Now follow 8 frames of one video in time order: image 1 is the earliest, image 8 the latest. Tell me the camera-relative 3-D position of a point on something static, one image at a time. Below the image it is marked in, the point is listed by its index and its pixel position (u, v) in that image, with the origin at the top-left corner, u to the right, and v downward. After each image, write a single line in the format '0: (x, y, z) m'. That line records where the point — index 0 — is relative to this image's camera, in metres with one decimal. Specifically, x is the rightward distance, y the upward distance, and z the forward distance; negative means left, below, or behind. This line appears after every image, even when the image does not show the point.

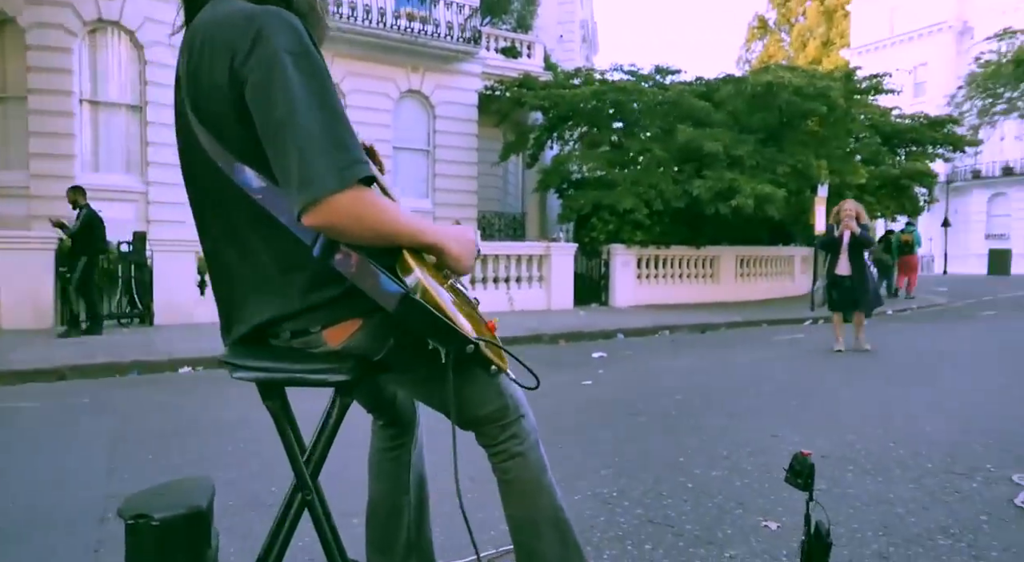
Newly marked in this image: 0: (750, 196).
0: (+4.8, +1.6, +12.9) m
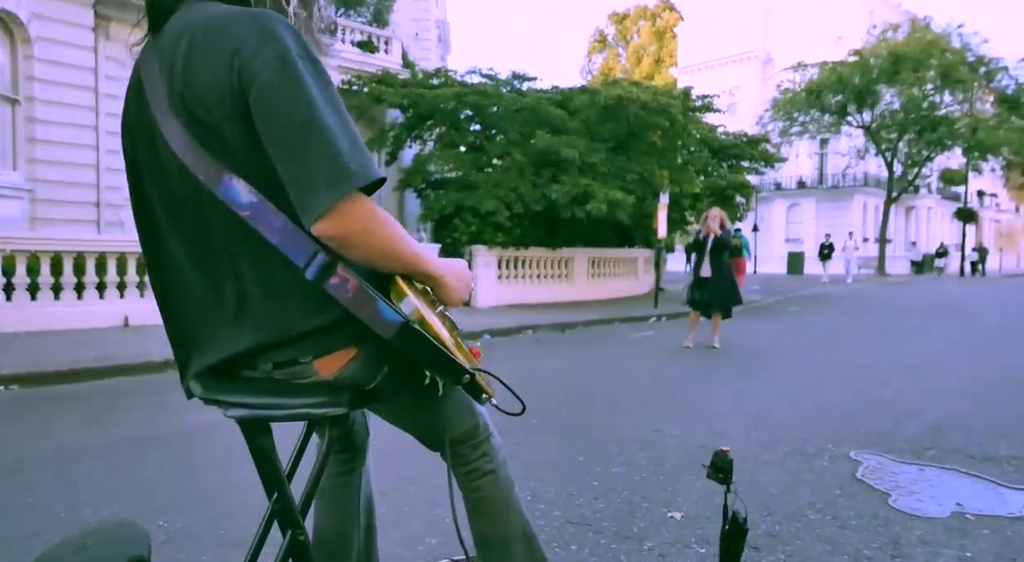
0: (+2.0, +1.6, +13.7) m
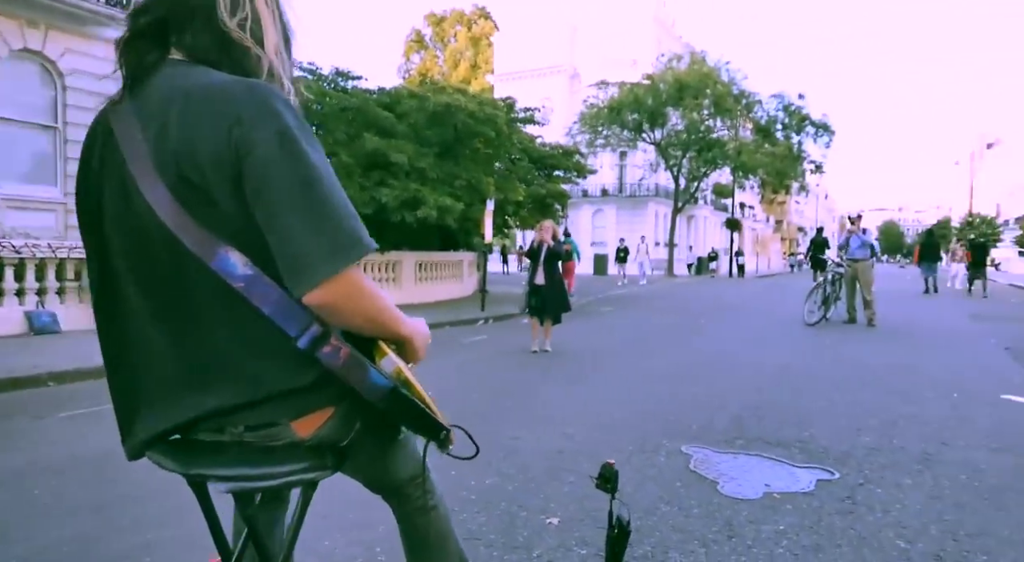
0: (-1.6, +1.5, +13.9) m
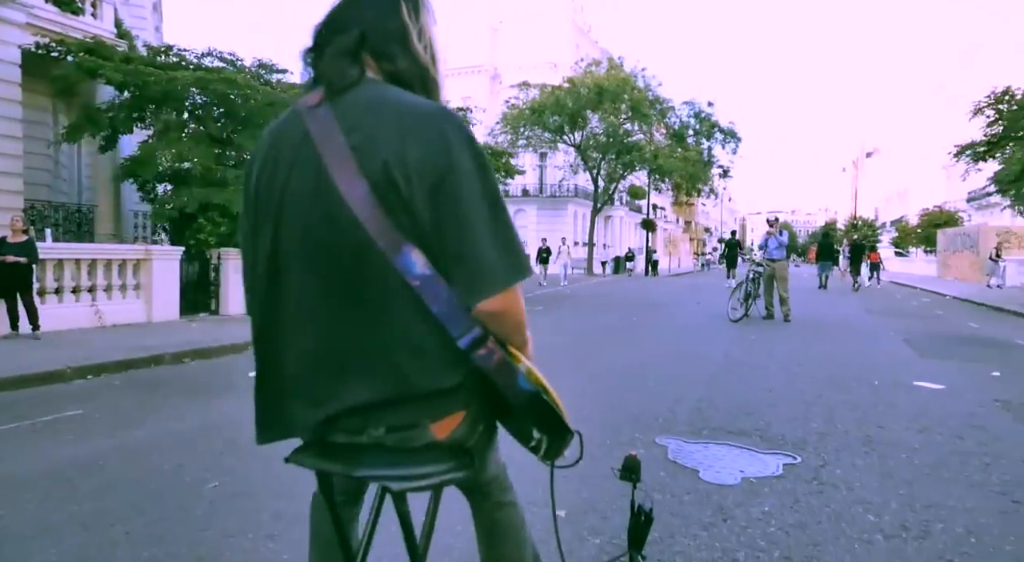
0: (-2.9, +1.5, +13.7) m
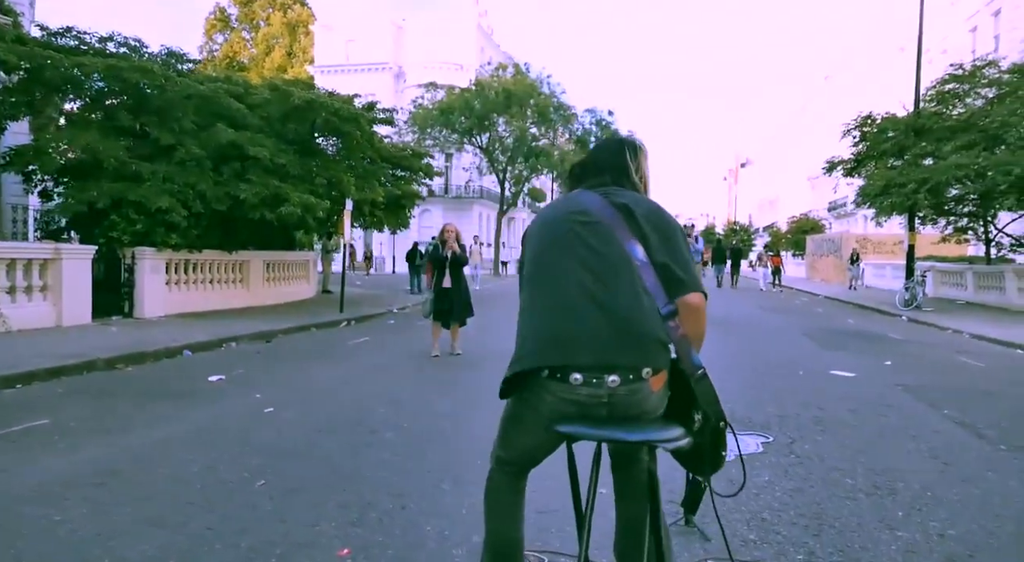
0: (-4.3, +1.5, +13.5) m
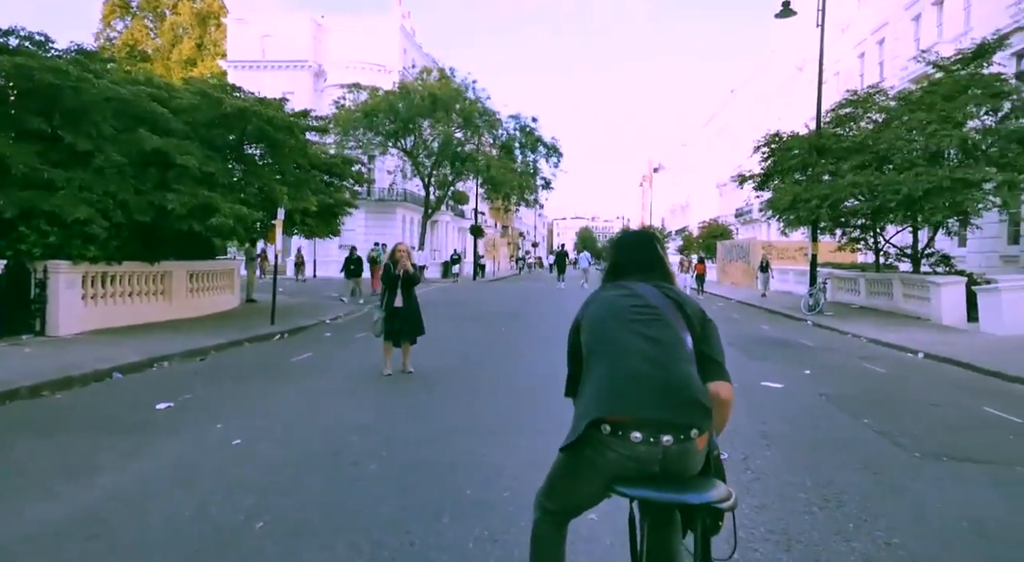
0: (-5.4, +1.3, +13.2) m
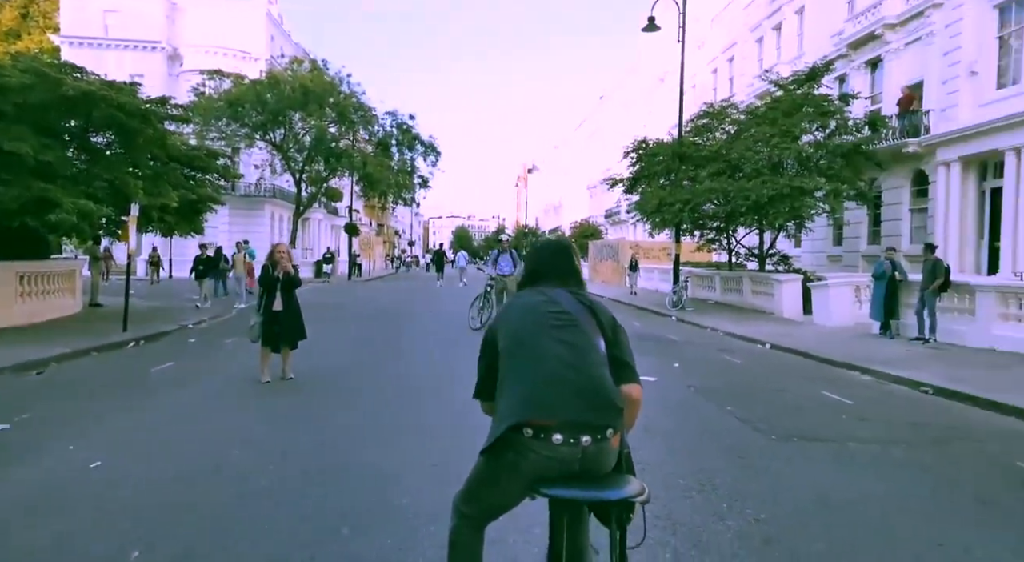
0: (-7.6, +1.2, +12.1) m
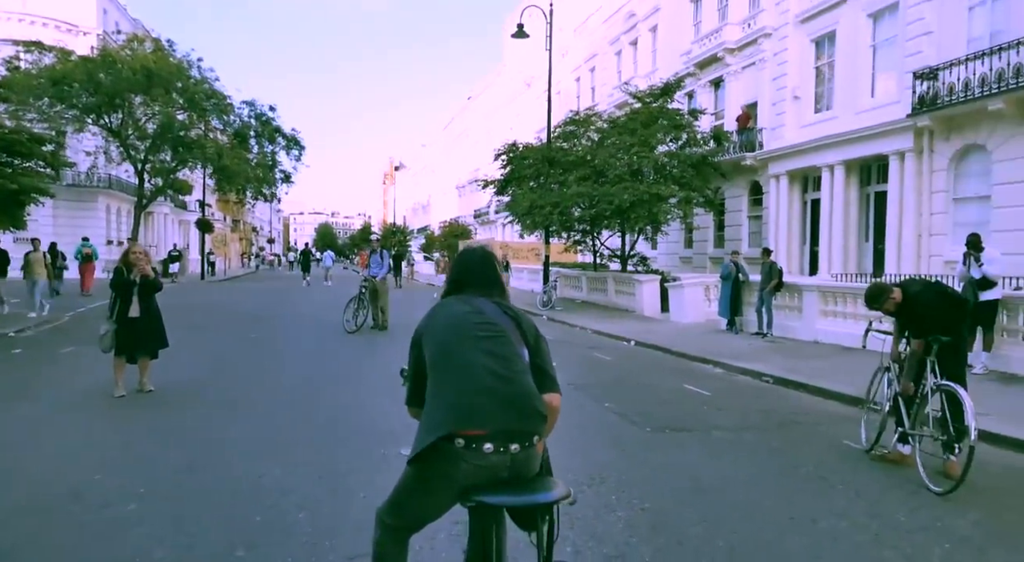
0: (-9.4, +1.2, +10.3) m
